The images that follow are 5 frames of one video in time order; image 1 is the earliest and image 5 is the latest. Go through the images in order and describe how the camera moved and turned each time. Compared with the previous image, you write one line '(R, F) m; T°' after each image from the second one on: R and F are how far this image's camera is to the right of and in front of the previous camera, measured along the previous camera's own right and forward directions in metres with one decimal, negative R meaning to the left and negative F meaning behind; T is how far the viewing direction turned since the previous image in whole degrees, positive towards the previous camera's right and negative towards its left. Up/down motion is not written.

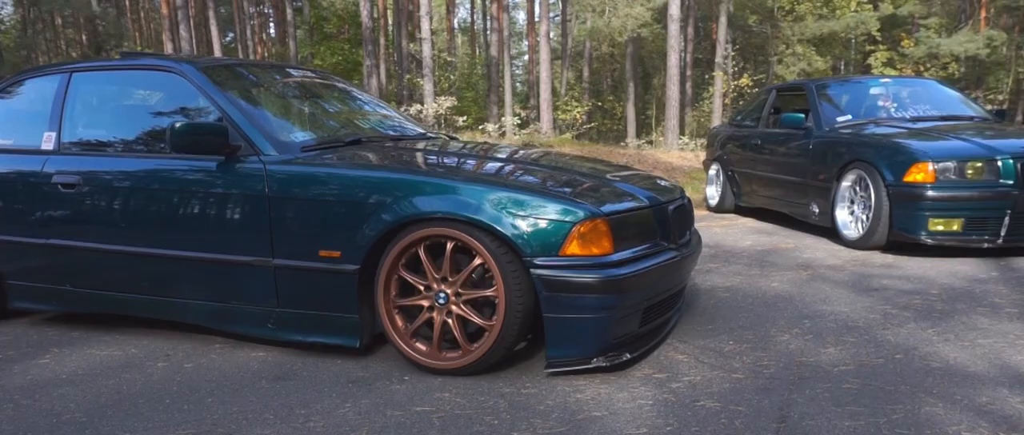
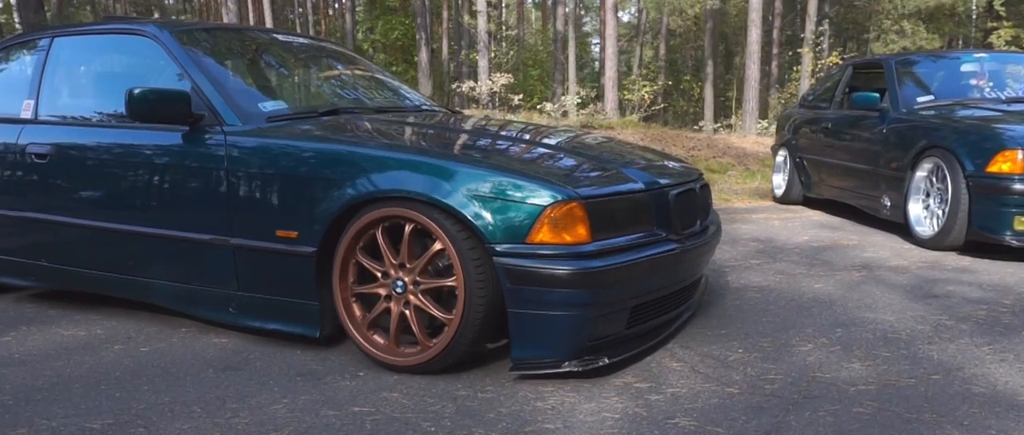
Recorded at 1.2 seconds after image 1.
(+0.6, +0.5) m; -8°
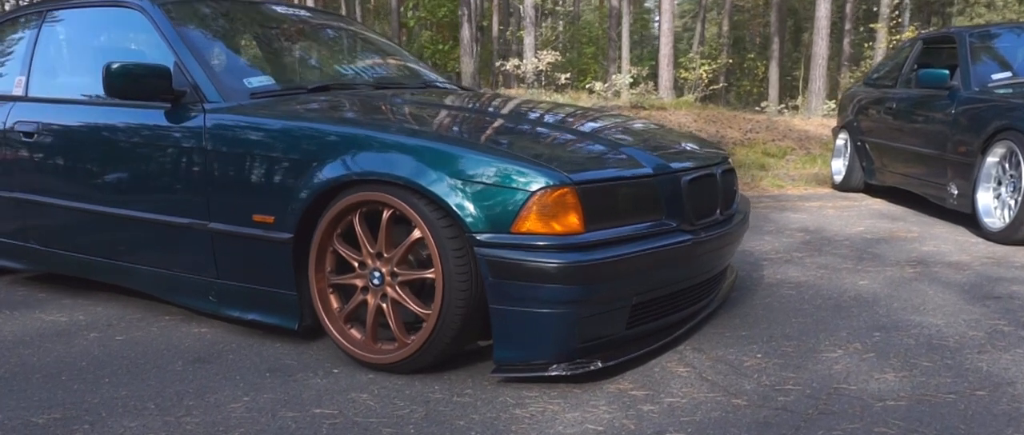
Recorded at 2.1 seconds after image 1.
(+0.3, +0.4) m; -5°
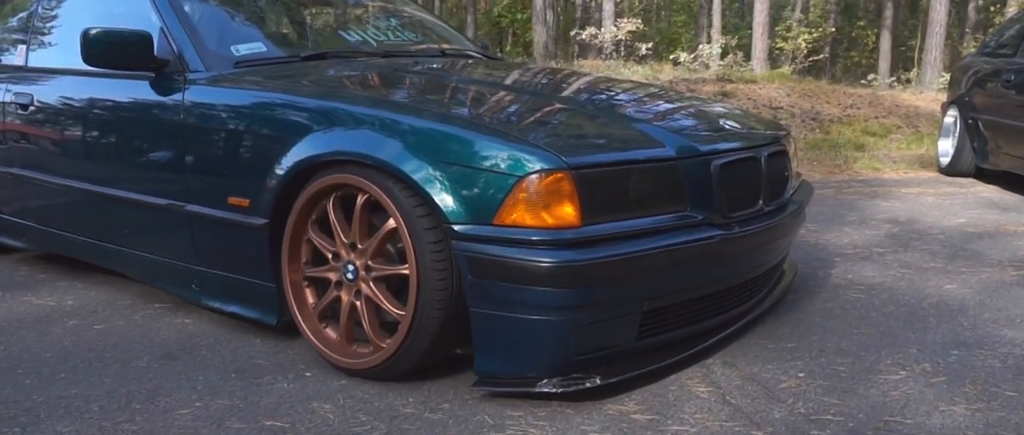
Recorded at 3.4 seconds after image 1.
(+0.4, +0.5) m; -7°
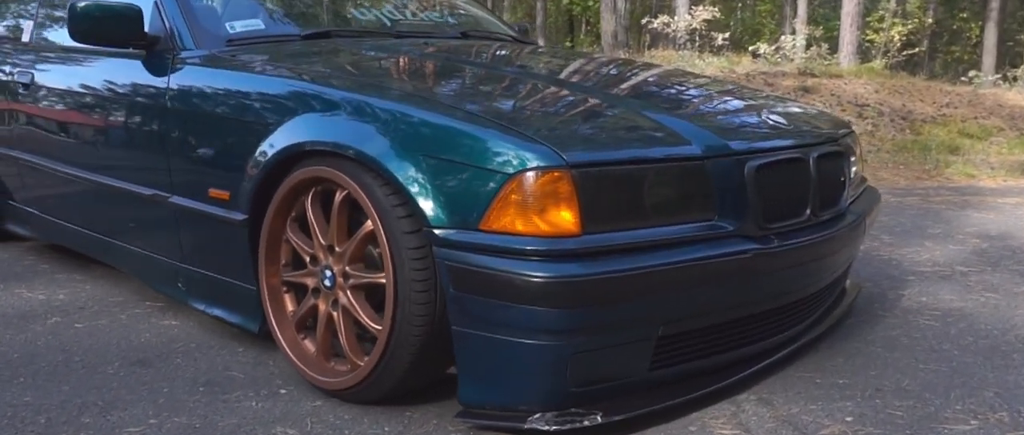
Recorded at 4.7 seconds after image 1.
(+0.2, +0.4) m; -6°
